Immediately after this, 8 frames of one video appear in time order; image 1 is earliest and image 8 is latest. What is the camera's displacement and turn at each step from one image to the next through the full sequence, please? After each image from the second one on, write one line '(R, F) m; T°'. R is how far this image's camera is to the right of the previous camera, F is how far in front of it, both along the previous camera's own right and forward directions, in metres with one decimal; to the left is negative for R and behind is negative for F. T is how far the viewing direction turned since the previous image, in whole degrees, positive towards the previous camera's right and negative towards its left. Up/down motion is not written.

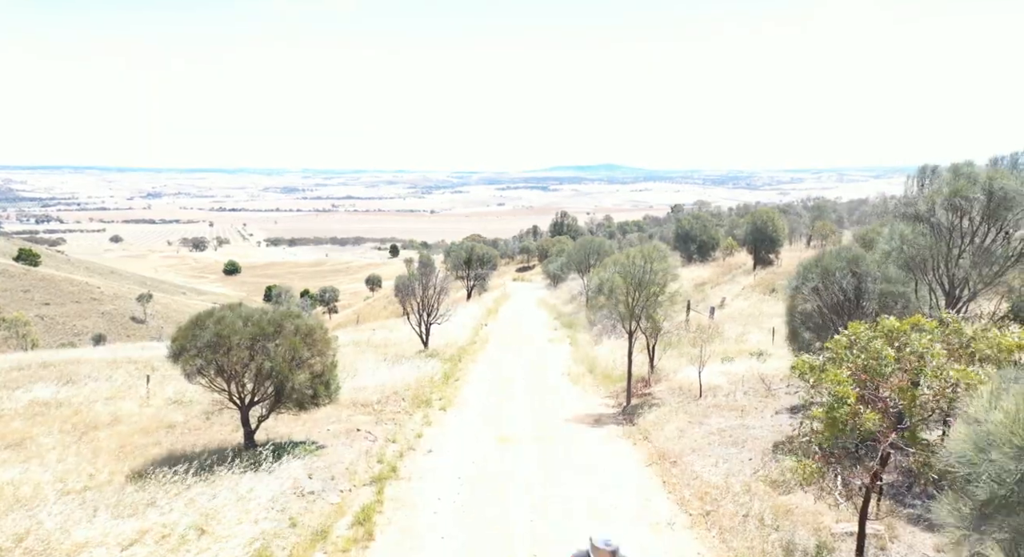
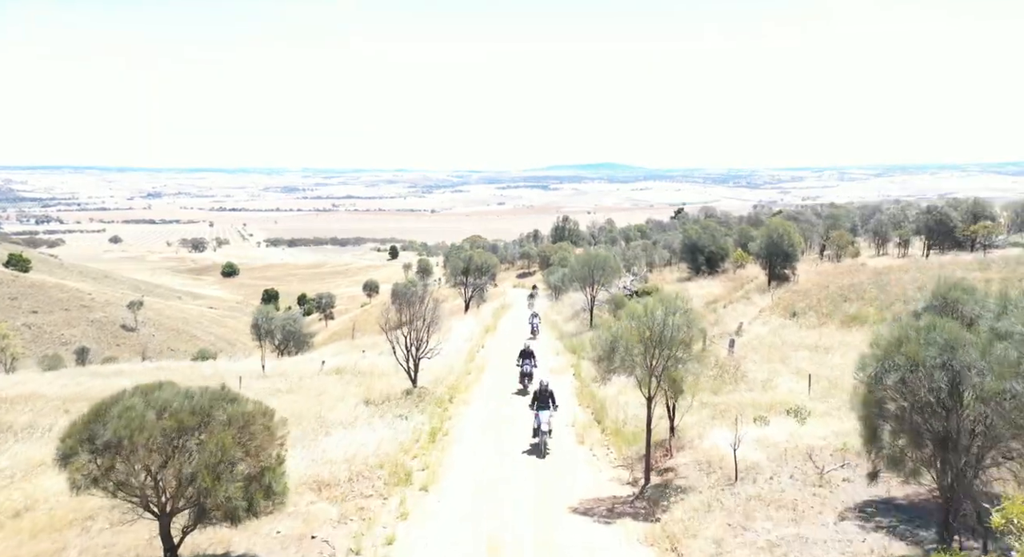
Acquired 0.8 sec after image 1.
(+0.2, +5.2) m; 0°
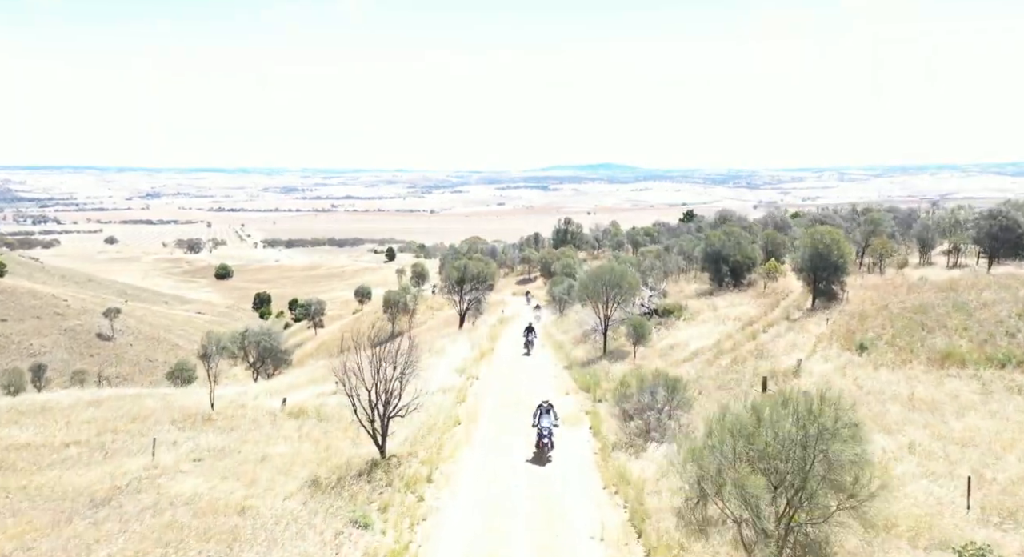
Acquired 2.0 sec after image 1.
(0.0, +11.8) m; 0°
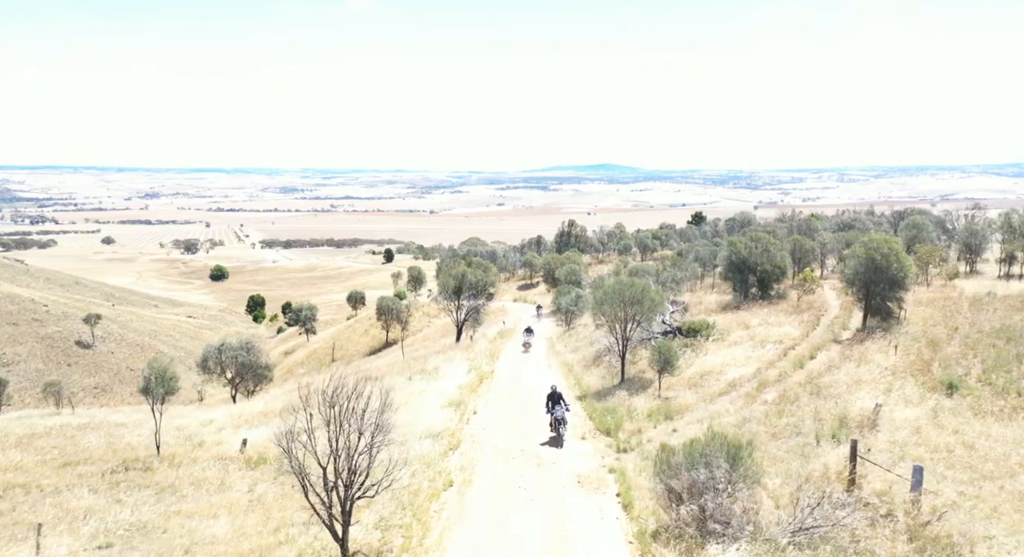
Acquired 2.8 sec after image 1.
(-0.2, +9.4) m; 0°
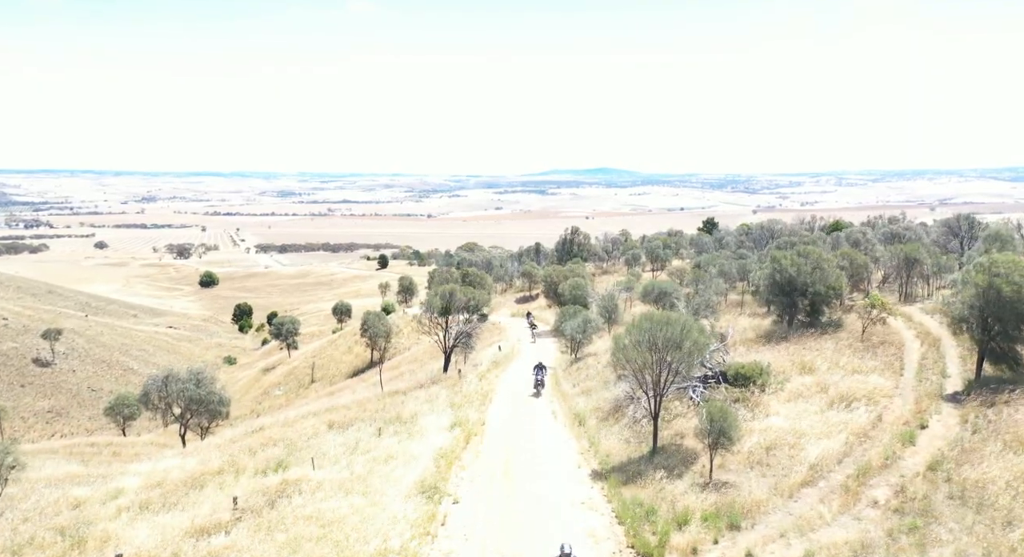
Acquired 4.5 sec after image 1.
(+0.1, +14.9) m; 0°
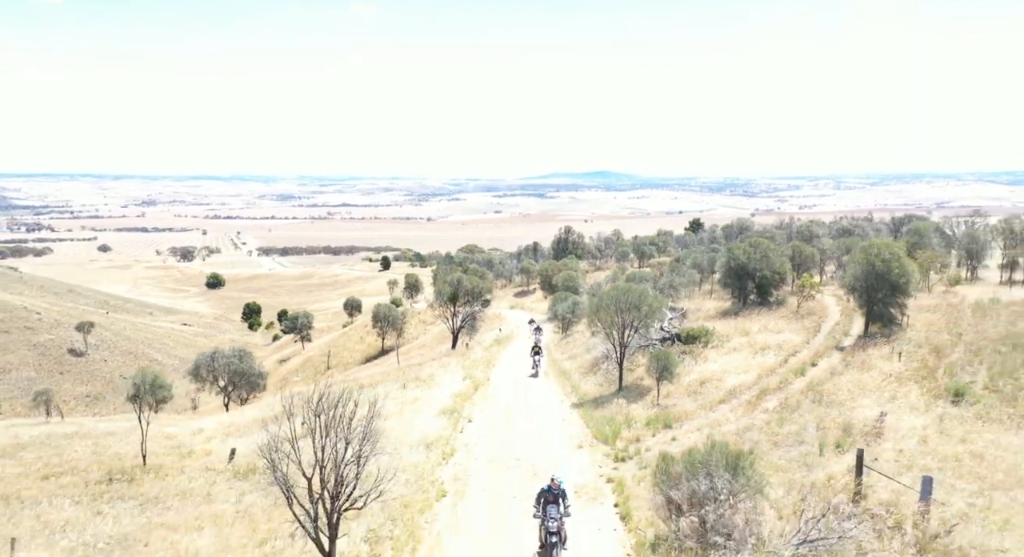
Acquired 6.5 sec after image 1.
(0.0, -13.9) m; 0°
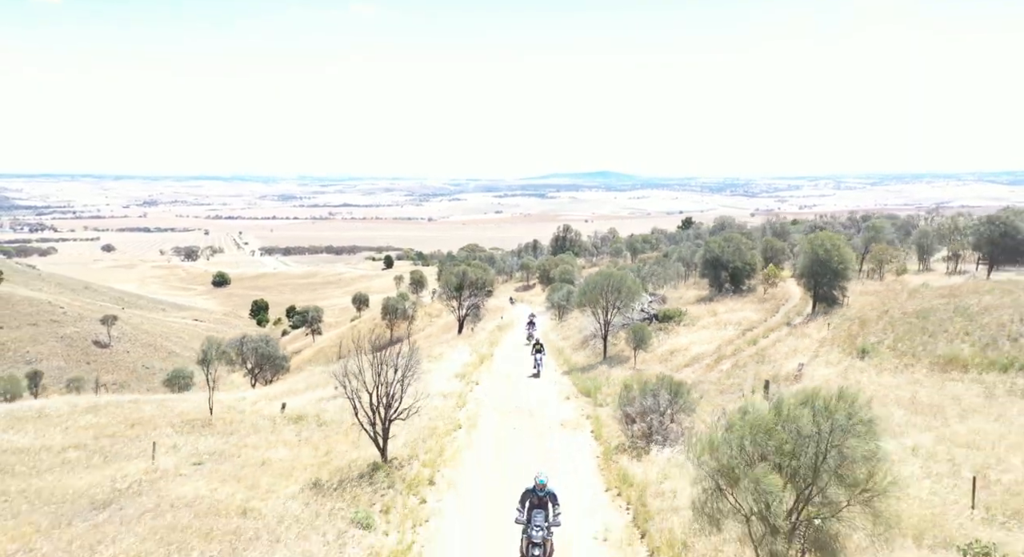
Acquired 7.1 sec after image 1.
(0.0, -10.3) m; 0°
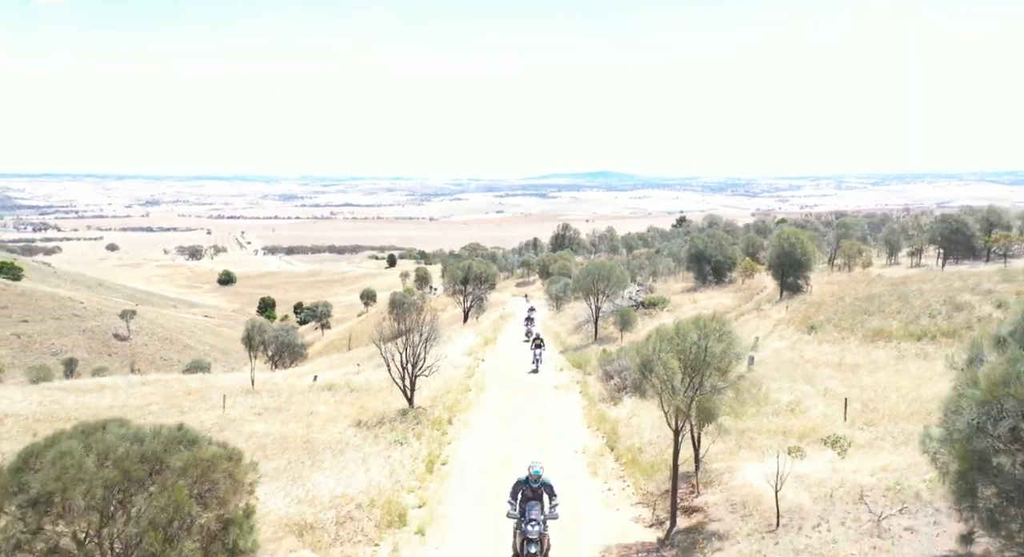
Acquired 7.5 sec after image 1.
(0.0, -8.8) m; 0°
